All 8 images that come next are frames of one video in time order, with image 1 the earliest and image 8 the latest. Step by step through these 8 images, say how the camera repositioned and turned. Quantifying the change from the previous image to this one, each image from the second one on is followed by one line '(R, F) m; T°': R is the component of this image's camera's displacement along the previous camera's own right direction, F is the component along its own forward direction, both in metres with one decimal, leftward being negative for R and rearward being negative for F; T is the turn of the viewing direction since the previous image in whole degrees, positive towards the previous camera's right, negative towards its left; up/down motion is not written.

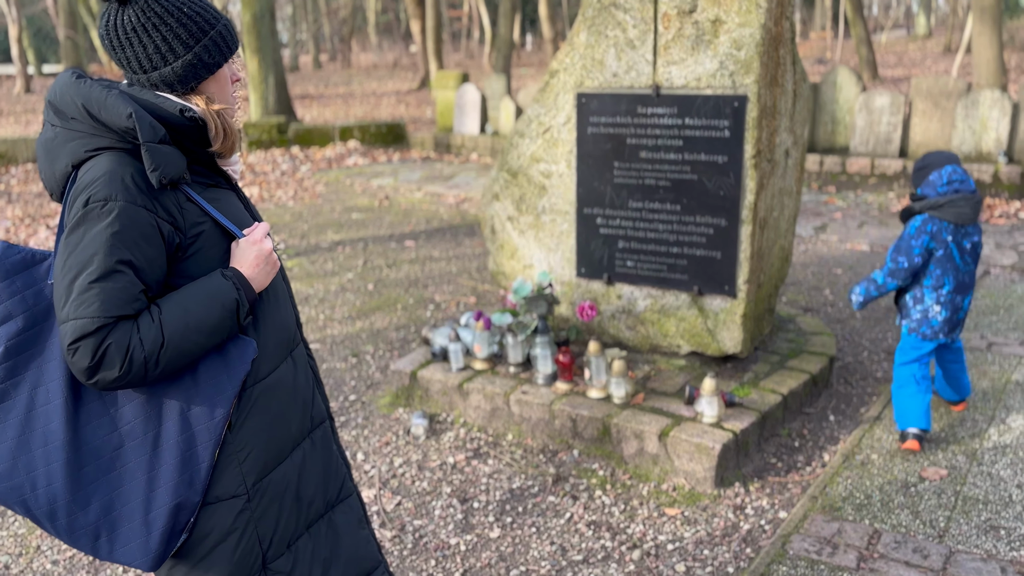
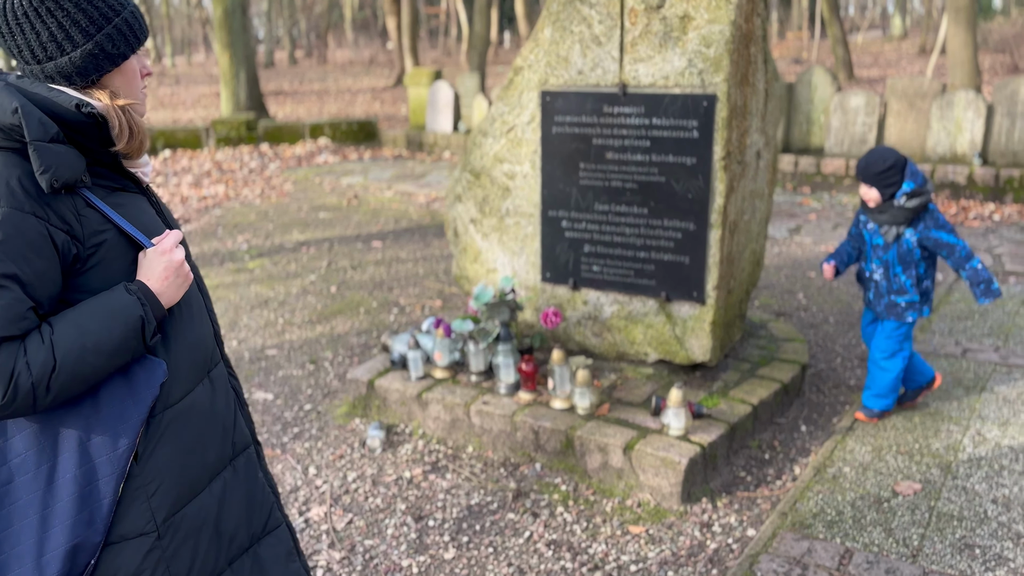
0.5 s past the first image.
(+0.1, +0.1) m; +1°
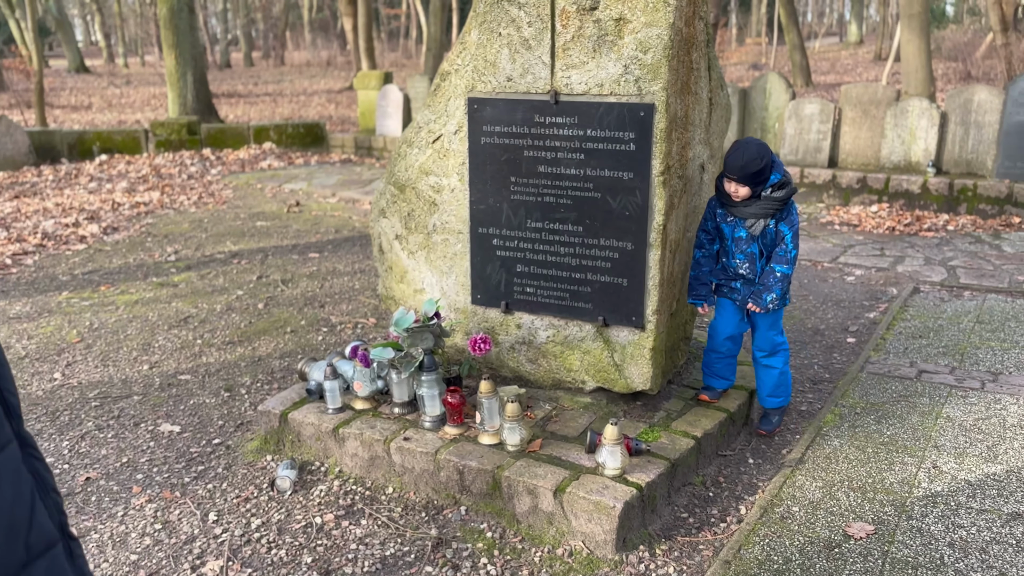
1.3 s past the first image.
(+0.2, +0.3) m; +3°
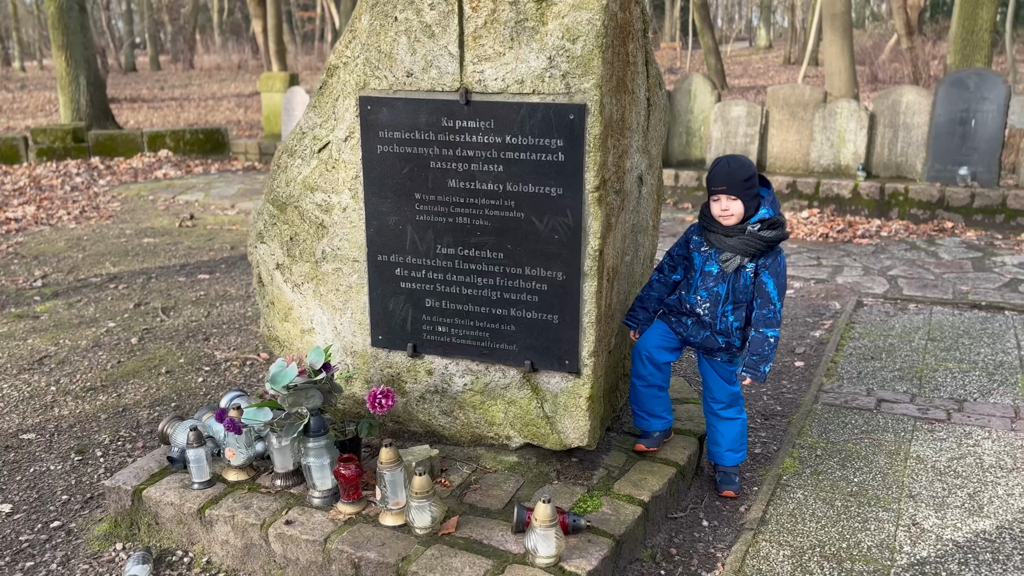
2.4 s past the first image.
(+0.1, +0.6) m; +5°
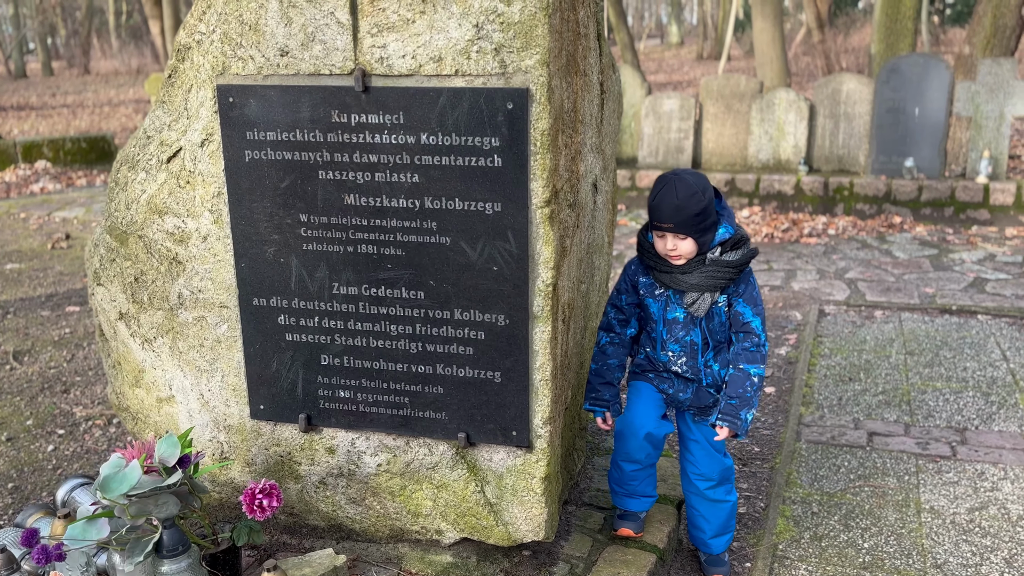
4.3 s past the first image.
(0.0, +0.7) m; +5°
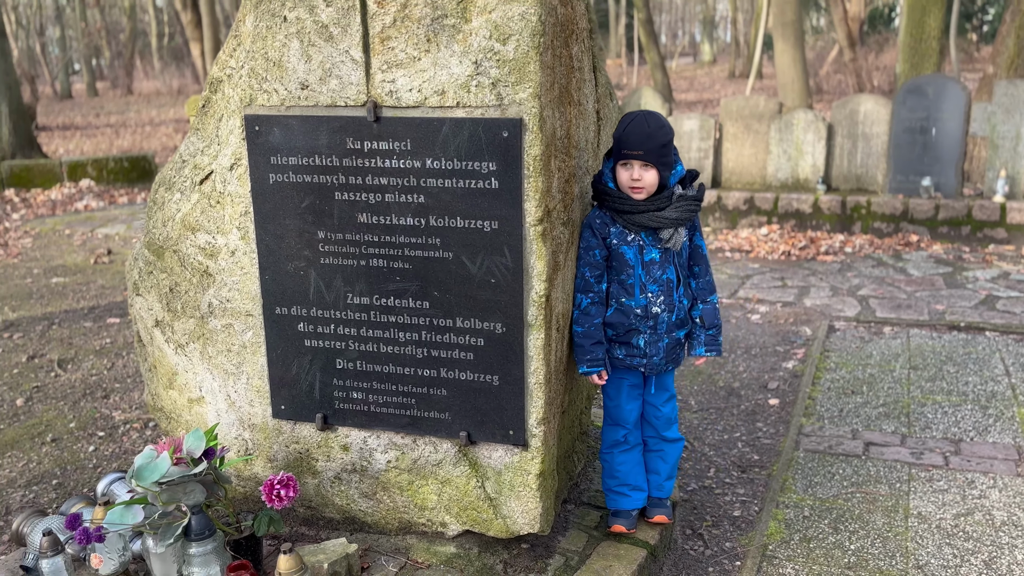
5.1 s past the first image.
(+0.1, -0.2) m; -2°
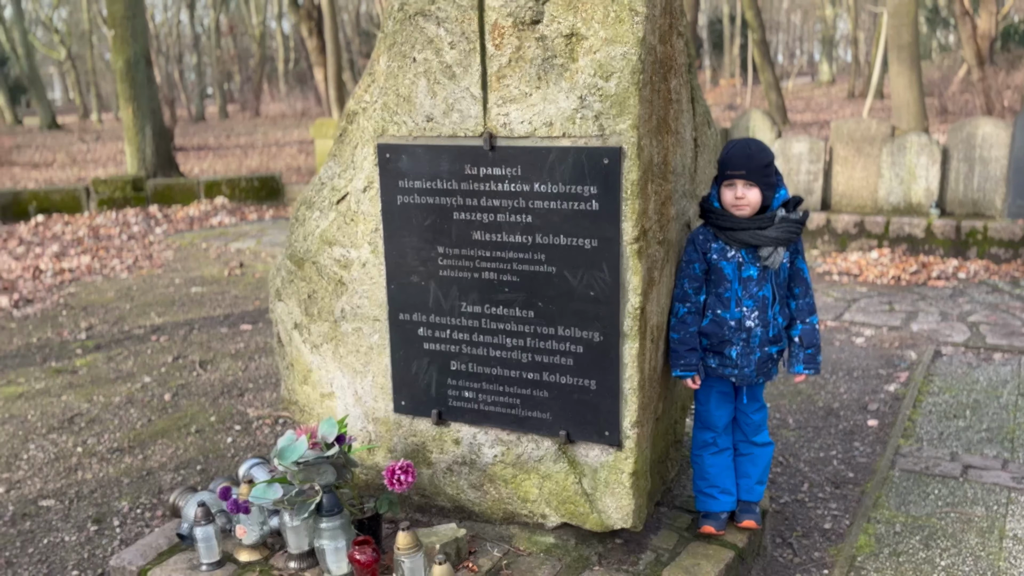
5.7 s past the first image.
(0.0, -0.2) m; -7°
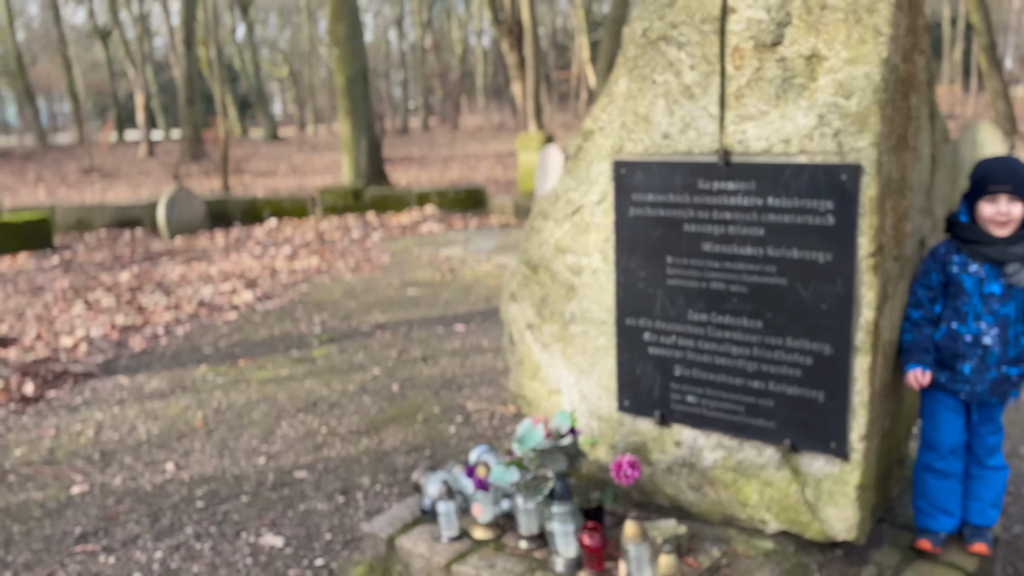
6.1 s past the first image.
(-0.1, -0.2) m; -13°
